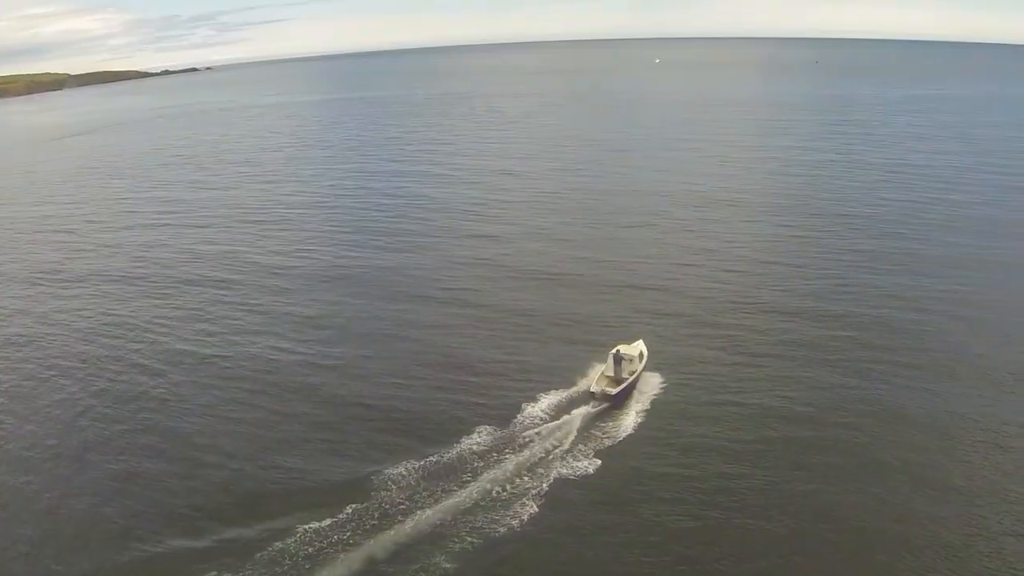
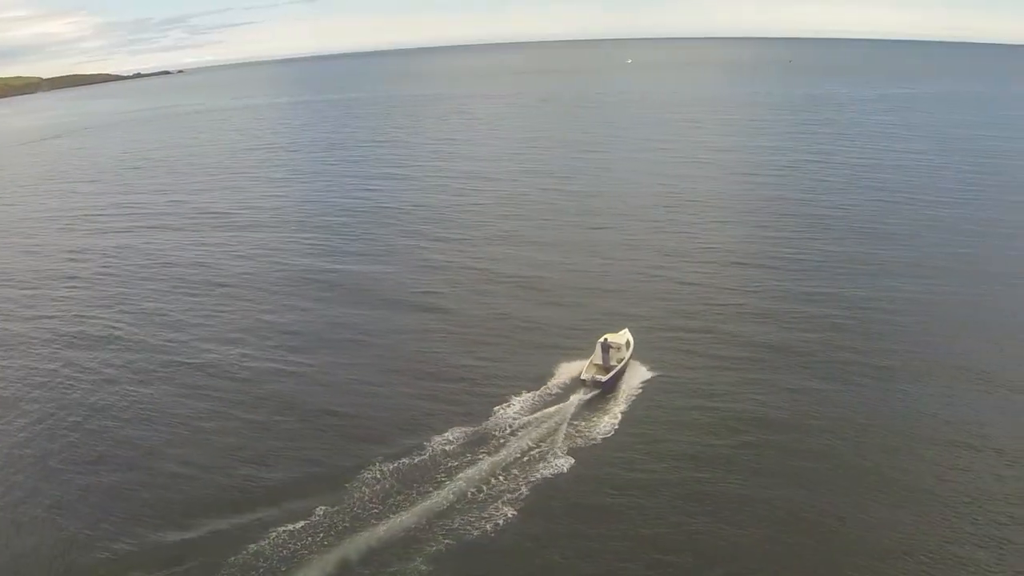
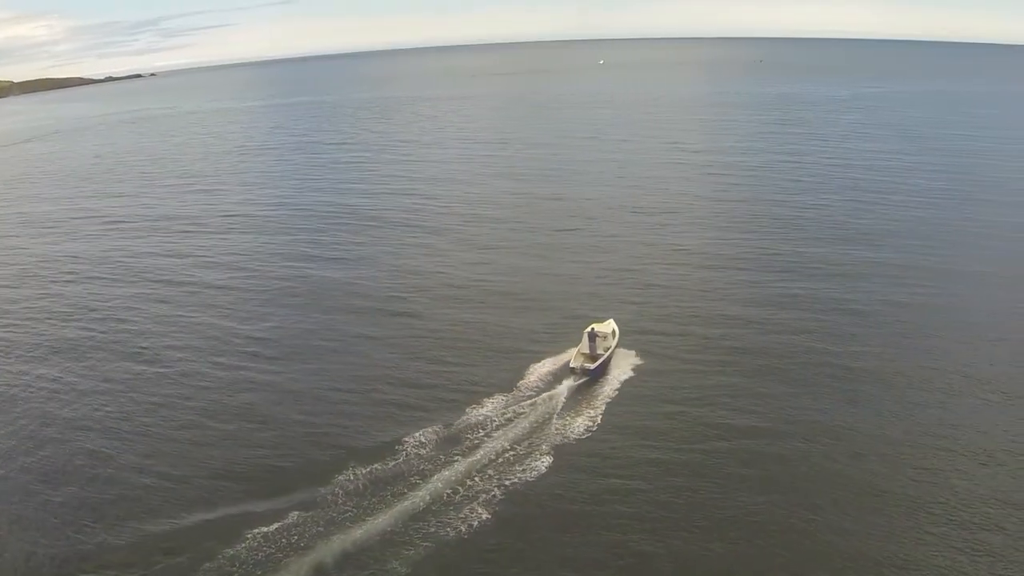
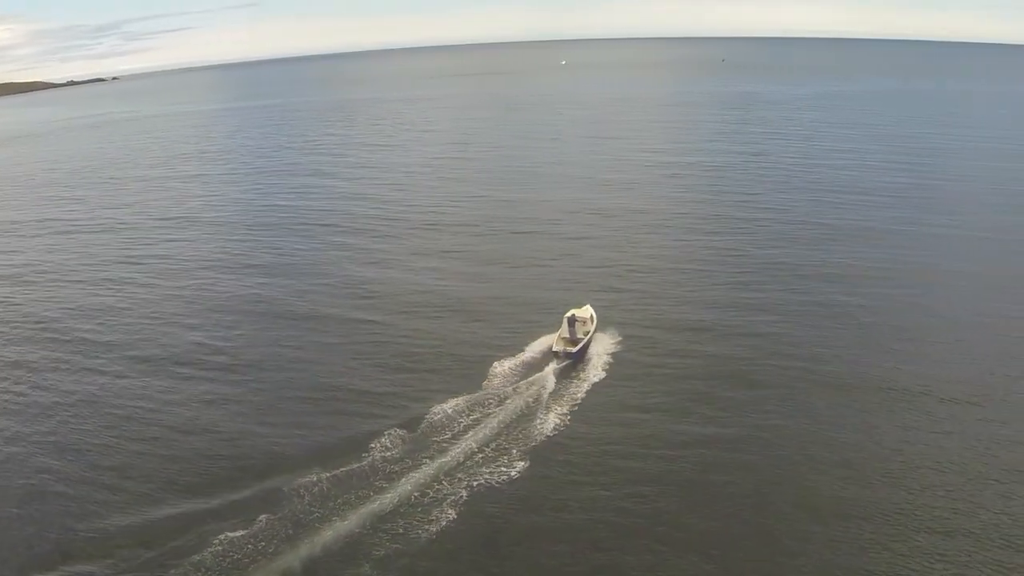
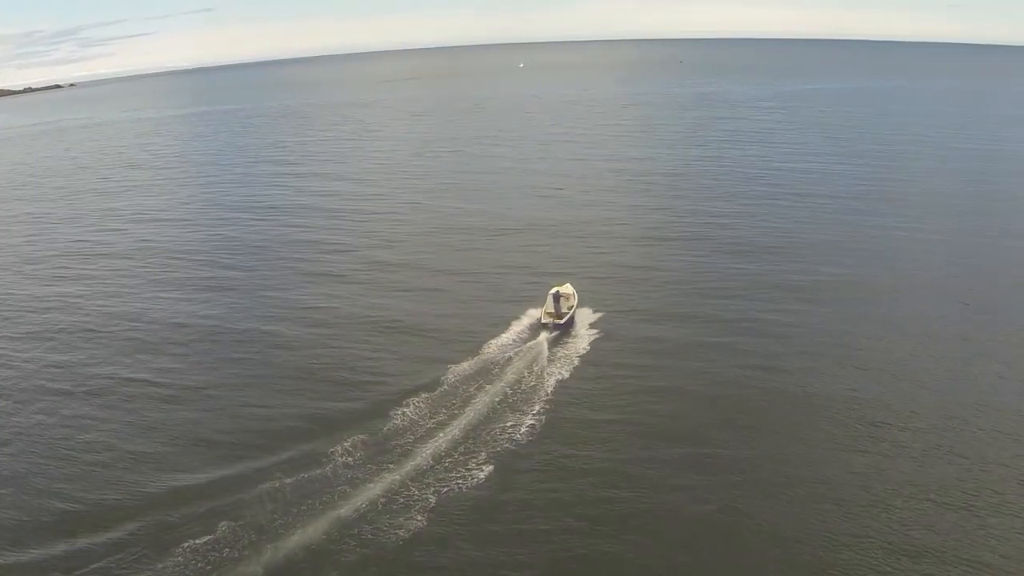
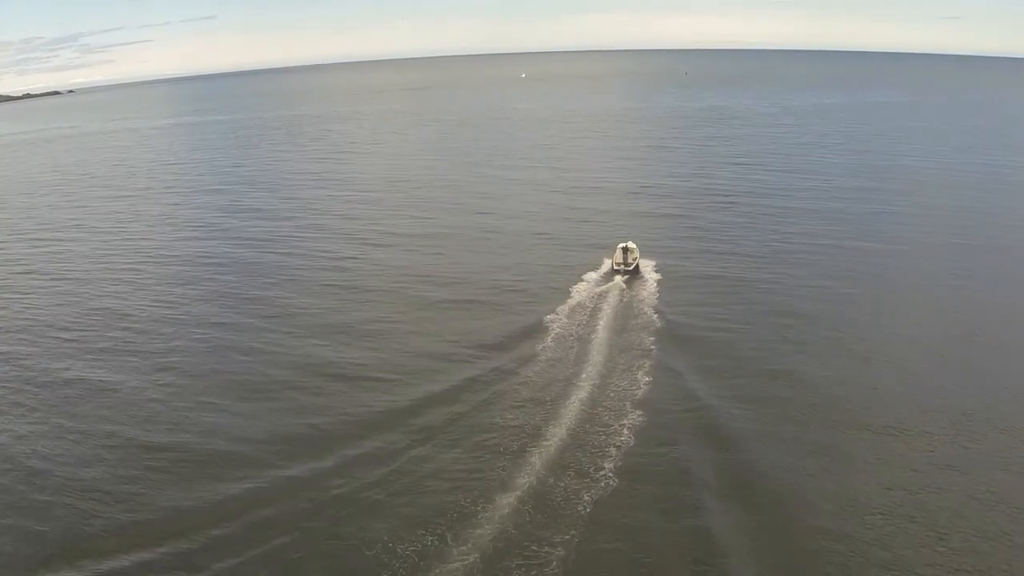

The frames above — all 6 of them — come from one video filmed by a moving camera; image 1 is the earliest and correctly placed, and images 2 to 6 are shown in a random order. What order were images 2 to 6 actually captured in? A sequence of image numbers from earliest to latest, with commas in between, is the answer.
2, 3, 4, 5, 6
